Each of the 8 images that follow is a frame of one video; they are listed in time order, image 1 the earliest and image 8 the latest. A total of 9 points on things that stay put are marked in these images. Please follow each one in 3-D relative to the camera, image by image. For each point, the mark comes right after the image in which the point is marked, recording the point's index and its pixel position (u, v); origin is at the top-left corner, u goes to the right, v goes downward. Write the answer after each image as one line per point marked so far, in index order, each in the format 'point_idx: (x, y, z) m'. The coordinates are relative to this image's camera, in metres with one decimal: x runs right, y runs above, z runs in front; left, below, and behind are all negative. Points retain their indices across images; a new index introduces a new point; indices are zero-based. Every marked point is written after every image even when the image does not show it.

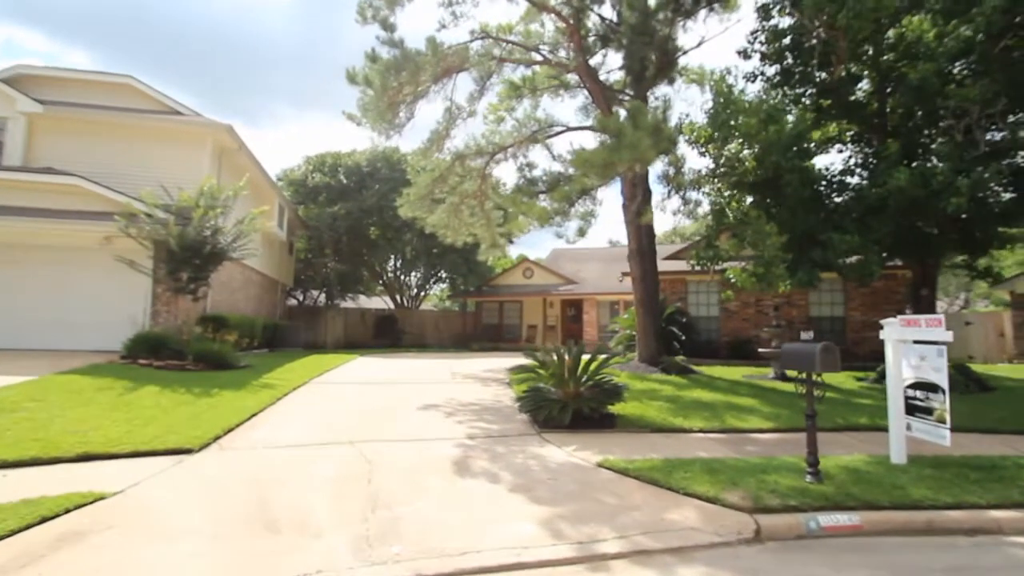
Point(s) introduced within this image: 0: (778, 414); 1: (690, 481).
0: (+5.1, -2.4, +8.8) m
1: (+2.2, -2.4, +5.6) m
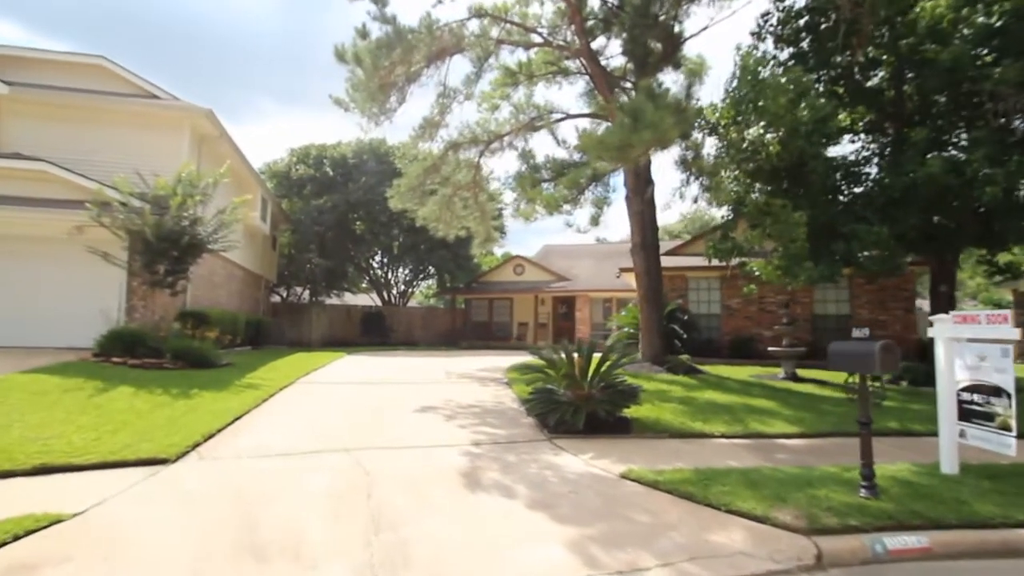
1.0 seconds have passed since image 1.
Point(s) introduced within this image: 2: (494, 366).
0: (+5.2, -2.3, +8.3) m
1: (+2.4, -2.3, +5.0) m
2: (-0.6, -2.6, +14.9) m
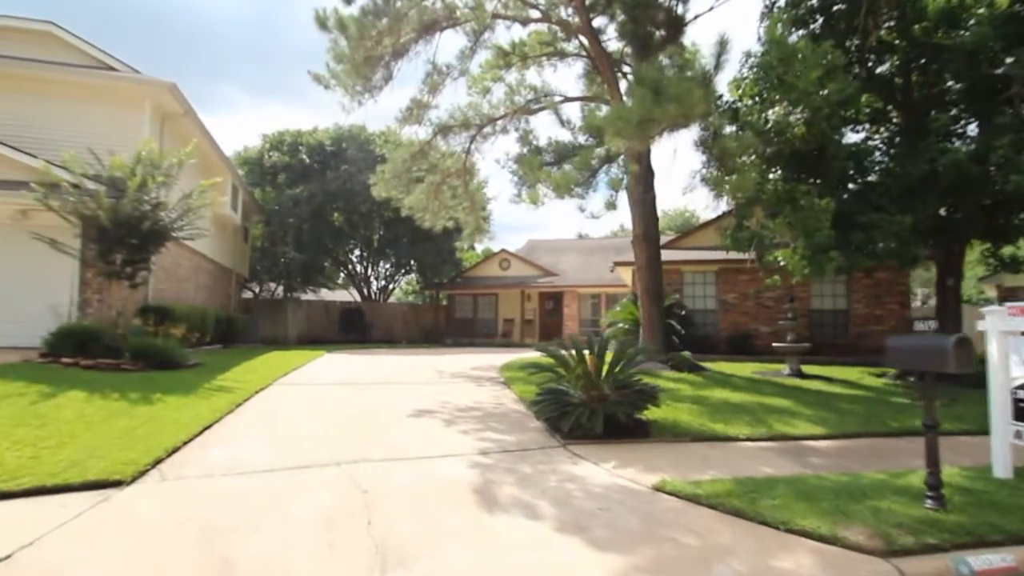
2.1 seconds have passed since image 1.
0: (+5.3, -2.2, +7.8) m
1: (+2.7, -2.2, +4.4) m
2: (-0.8, -2.4, +14.2) m
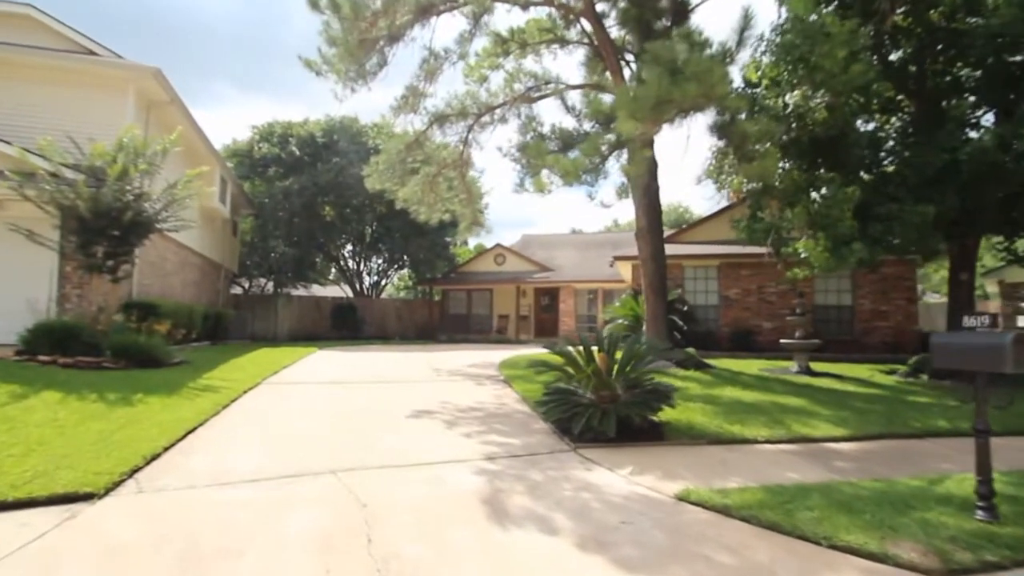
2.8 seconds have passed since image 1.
0: (+5.4, -2.1, +7.5) m
1: (+2.8, -2.1, +4.1) m
2: (-0.8, -2.2, +13.7) m
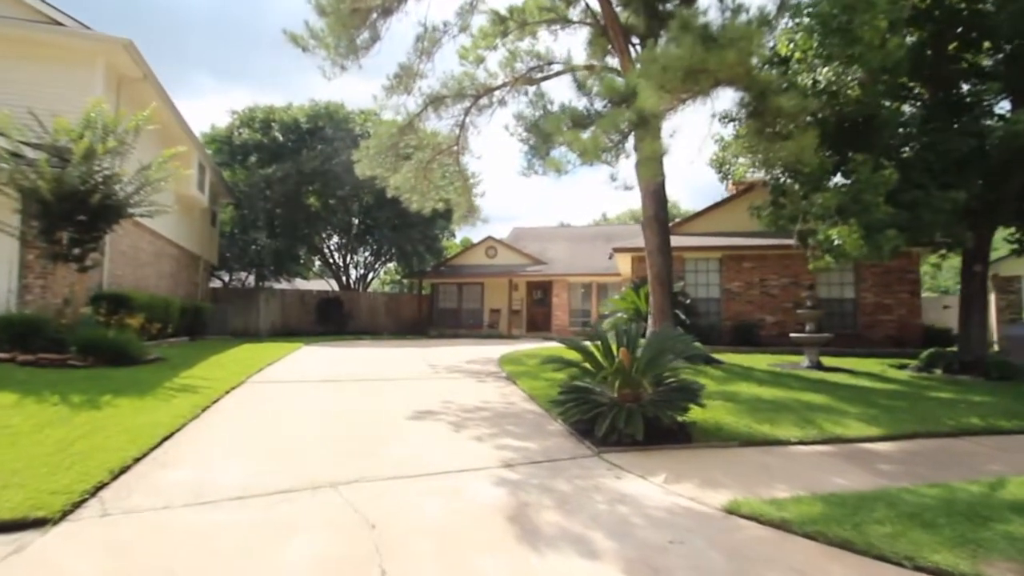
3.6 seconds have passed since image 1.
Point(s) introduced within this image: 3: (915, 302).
0: (+5.6, -2.0, +7.1) m
1: (+3.1, -2.0, +3.6) m
2: (-0.8, -2.0, +13.1) m
3: (+12.2, -0.4, +13.9) m
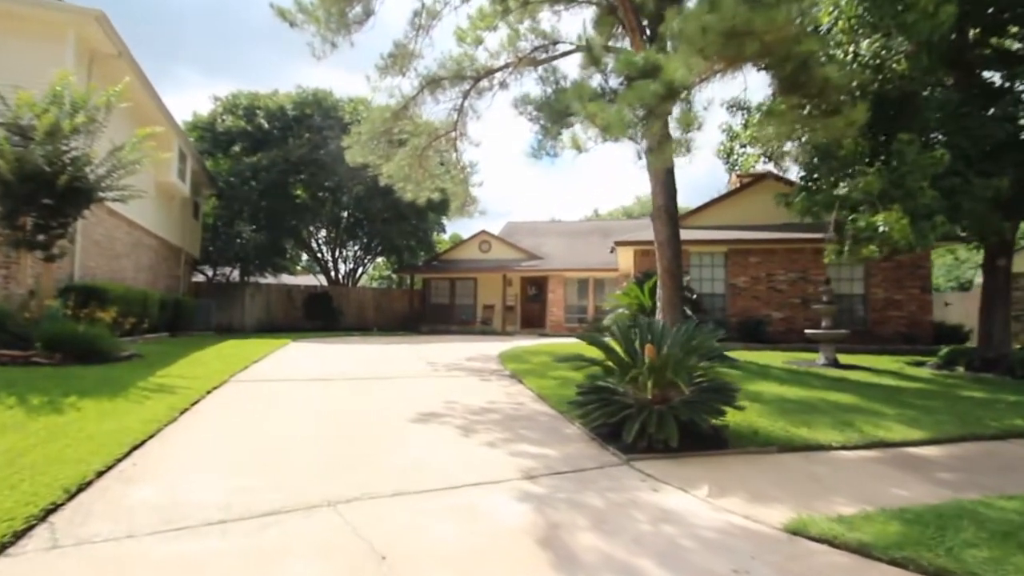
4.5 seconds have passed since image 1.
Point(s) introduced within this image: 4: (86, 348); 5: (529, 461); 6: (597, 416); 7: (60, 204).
0: (+5.8, -1.8, +6.6) m
1: (+3.4, -1.9, +3.1) m
2: (-0.8, -1.8, +12.5) m
3: (+12.3, -0.3, +13.6) m
4: (-8.8, -1.2, +9.4) m
5: (+0.2, -1.9, +5.1) m
6: (+1.0, -1.6, +5.7) m
7: (-9.2, +1.7, +9.3) m
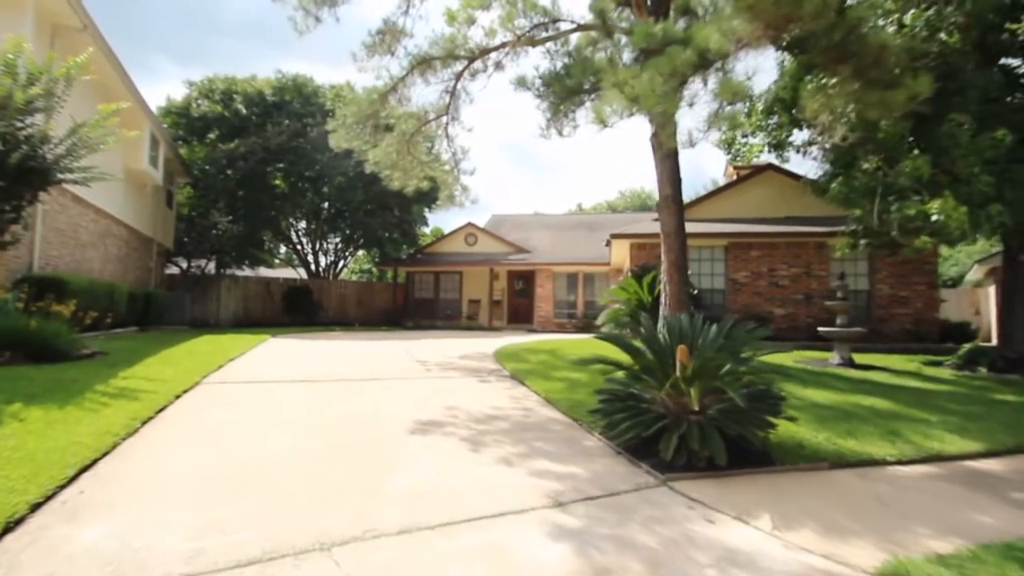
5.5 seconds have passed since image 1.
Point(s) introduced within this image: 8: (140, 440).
0: (+5.9, -1.8, +6.1) m
1: (+3.7, -1.9, +2.5) m
2: (-0.9, -1.7, +11.7) m
3: (+12.2, -0.2, +13.3) m
4: (-8.7, -1.1, +8.3) m
5: (+0.4, -1.9, +4.4) m
6: (+1.2, -1.5, +5.0) m
7: (-9.1, +1.9, +8.2) m
8: (-4.3, -1.7, +5.3) m
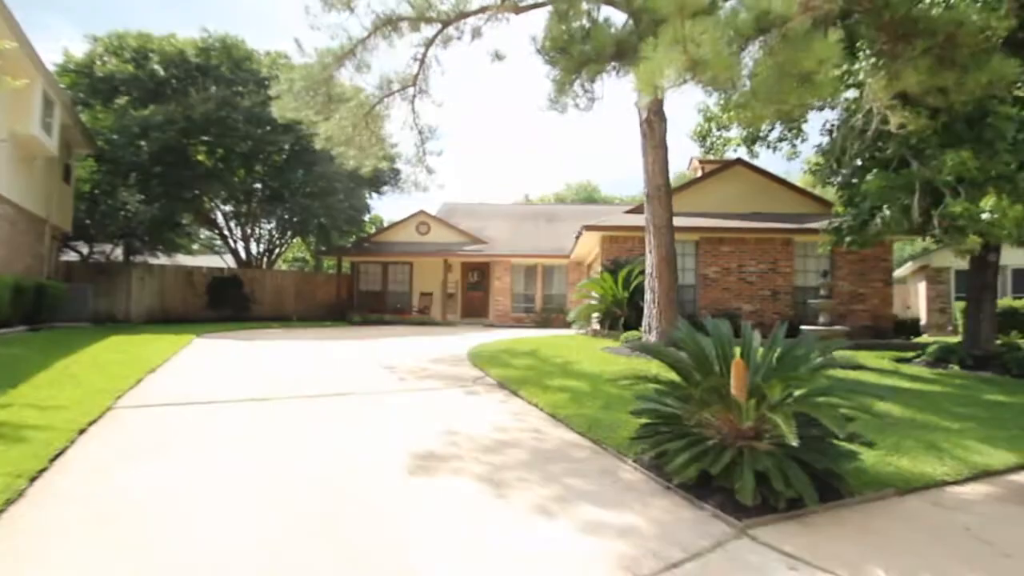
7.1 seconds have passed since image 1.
0: (+6.0, -1.9, +6.0) m
1: (+4.3, -2.0, +2.0) m
2: (-1.4, -1.6, +10.6) m
3: (+11.3, -0.1, +13.9) m
4: (-8.8, -1.0, +6.2) m
5: (+0.8, -1.9, +3.5) m
6: (+1.5, -1.6, +4.2) m
7: (-9.1, +1.9, +5.9) m
8: (-4.0, -1.8, +3.7) m
